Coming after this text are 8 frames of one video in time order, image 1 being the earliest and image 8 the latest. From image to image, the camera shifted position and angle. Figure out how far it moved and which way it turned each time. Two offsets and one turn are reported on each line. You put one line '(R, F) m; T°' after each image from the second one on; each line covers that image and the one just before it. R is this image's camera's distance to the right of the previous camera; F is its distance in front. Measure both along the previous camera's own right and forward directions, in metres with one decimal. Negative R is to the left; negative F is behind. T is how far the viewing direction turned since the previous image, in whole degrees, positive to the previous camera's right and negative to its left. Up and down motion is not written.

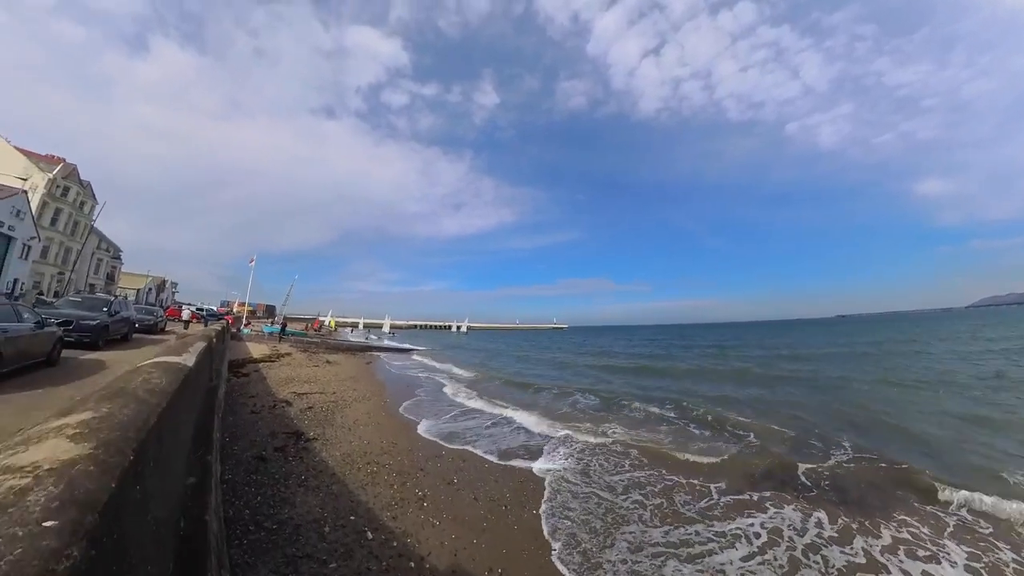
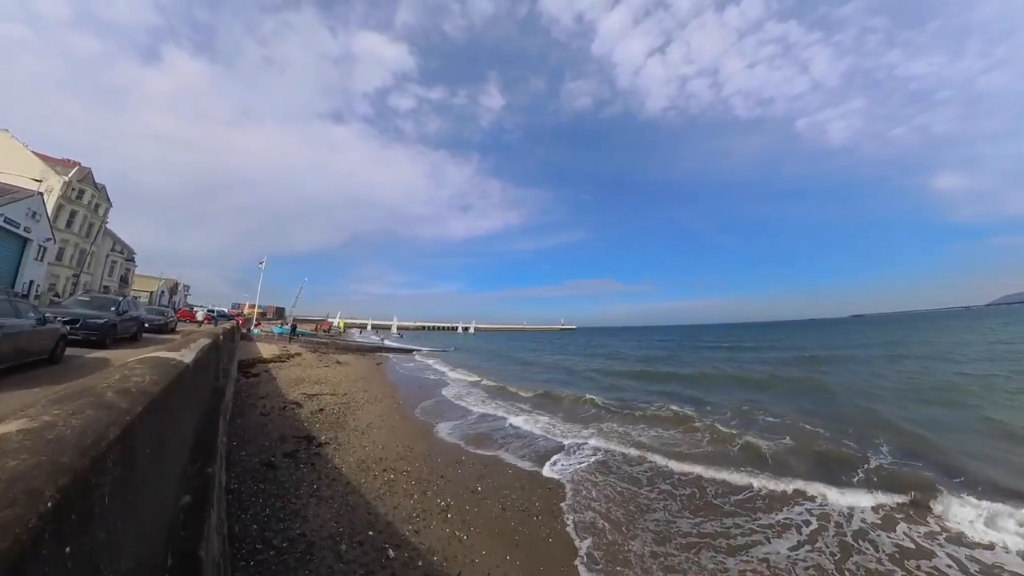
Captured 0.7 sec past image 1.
(-0.3, +0.6) m; -1°
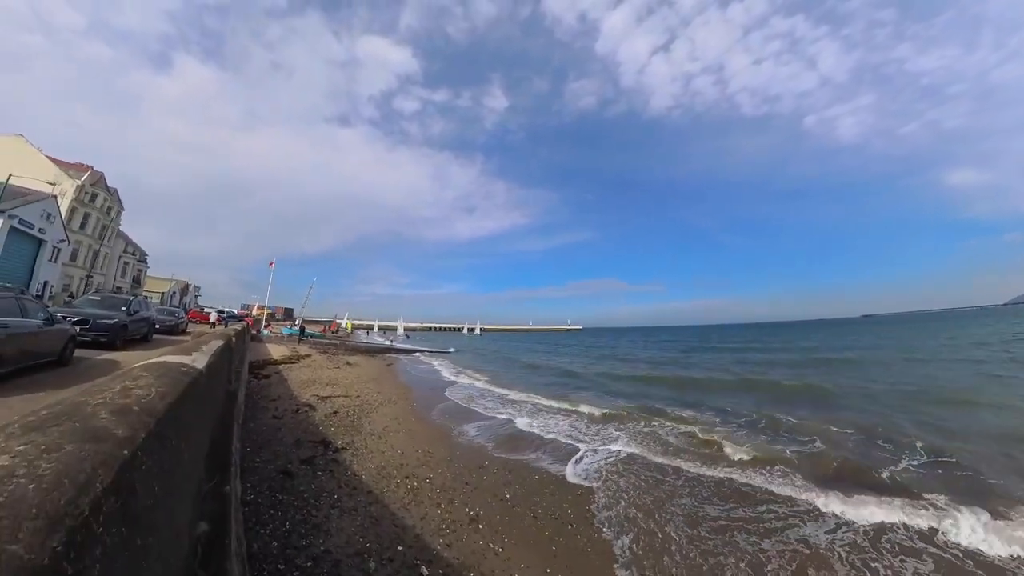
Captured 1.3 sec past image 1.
(-0.3, +0.4) m; -1°
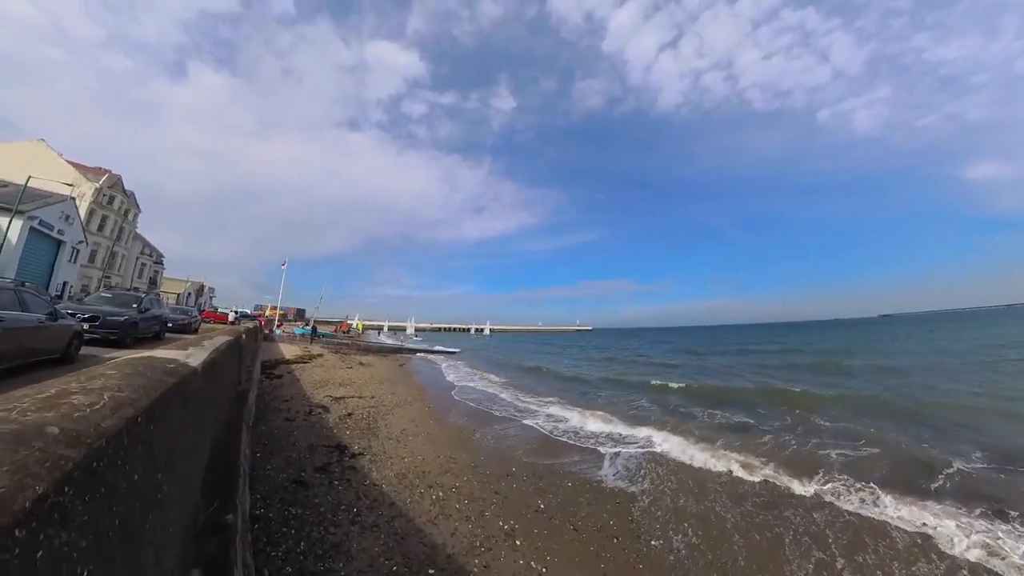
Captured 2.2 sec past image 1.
(-0.3, +0.6) m; -1°
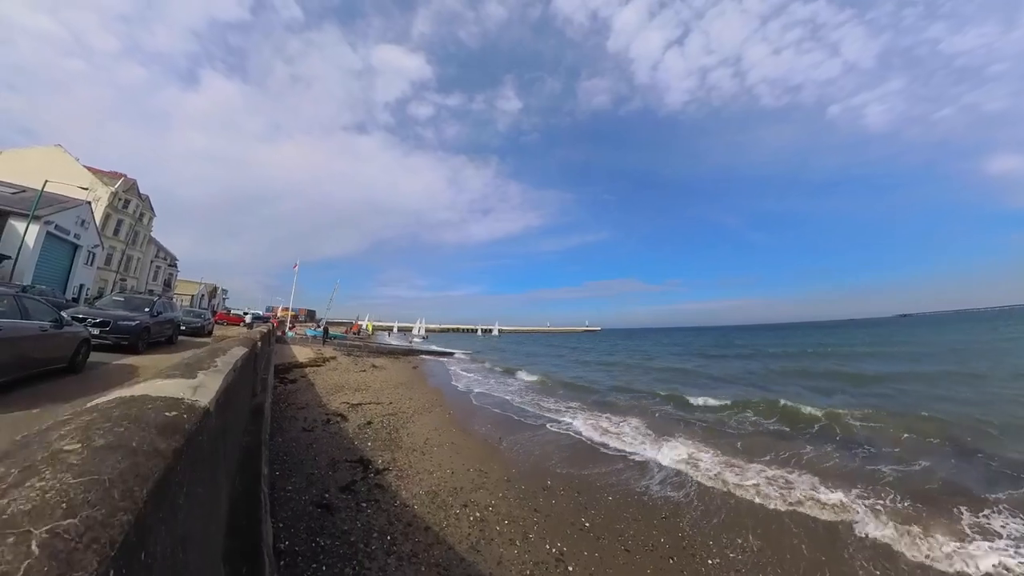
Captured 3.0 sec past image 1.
(-0.4, +0.6) m; -1°
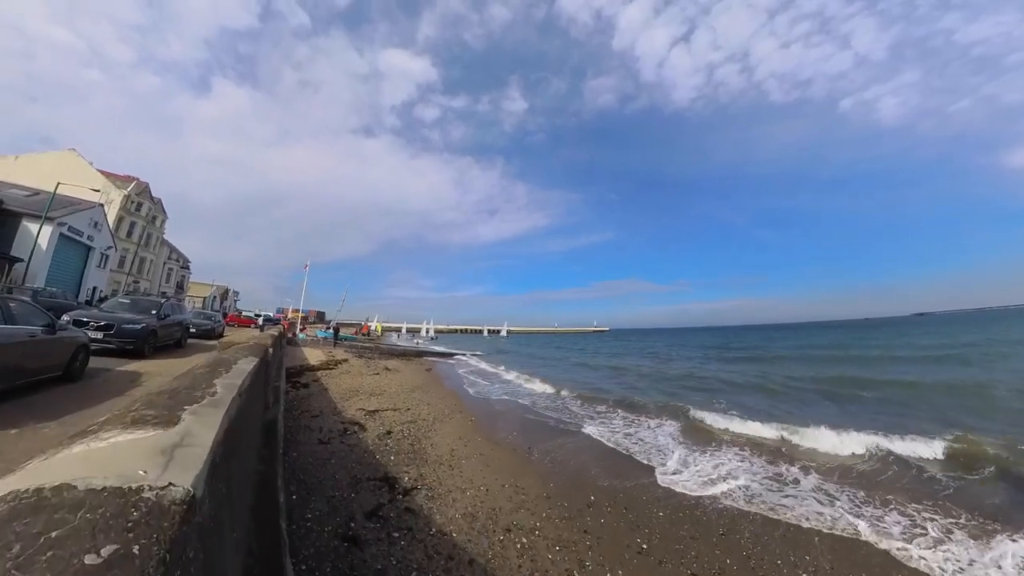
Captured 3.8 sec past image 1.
(-0.5, +0.8) m; -1°
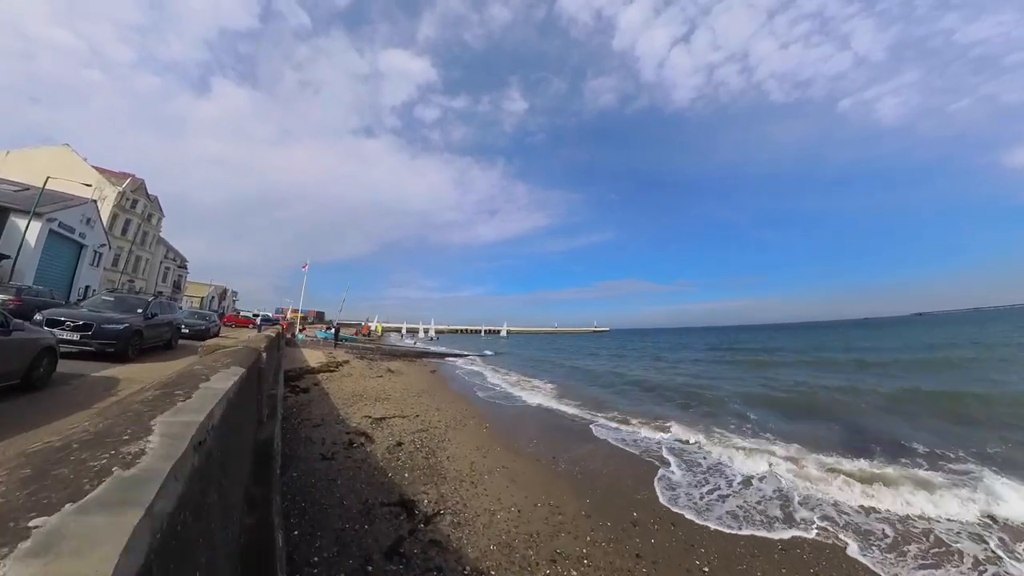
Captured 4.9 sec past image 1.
(-0.5, +1.0) m; 0°
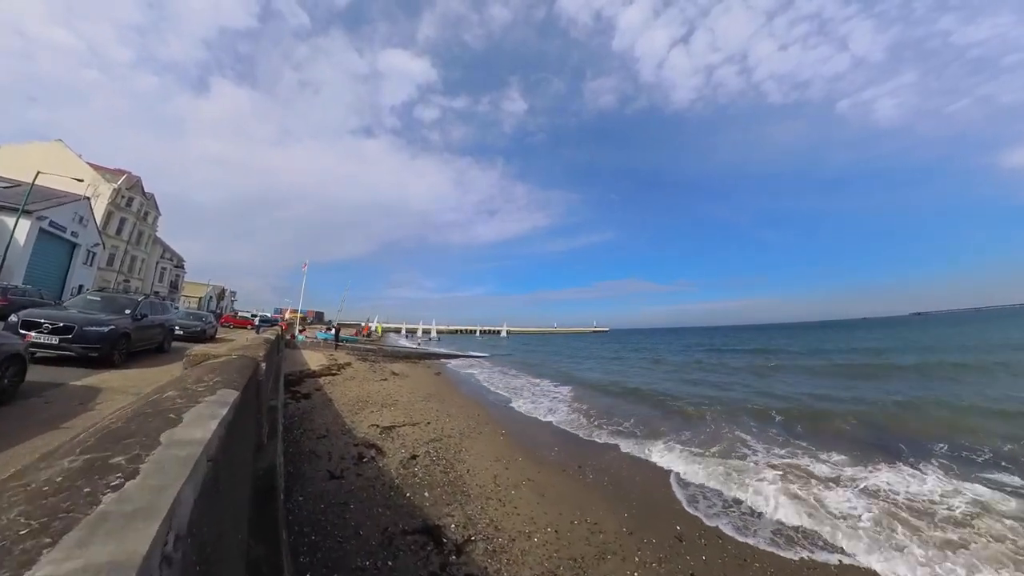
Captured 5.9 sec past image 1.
(-0.5, +0.8) m; 0°
